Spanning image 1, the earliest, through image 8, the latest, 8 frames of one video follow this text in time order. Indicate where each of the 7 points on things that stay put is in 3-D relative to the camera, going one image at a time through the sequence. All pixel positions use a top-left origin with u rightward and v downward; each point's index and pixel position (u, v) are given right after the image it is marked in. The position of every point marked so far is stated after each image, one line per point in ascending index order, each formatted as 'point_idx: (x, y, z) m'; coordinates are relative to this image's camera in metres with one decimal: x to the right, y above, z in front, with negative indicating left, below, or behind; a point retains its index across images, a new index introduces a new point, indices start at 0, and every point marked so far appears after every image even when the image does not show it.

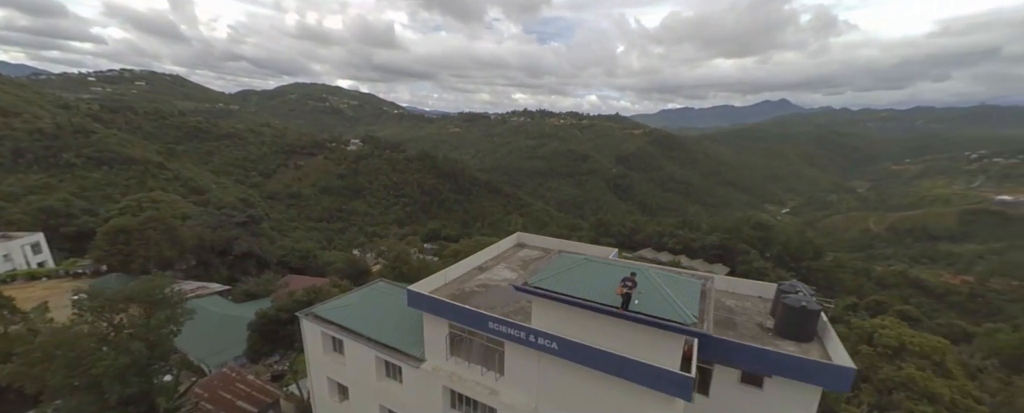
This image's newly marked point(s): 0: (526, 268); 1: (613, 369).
0: (+1.0, -2.2, +17.4) m
1: (+2.7, -3.6, +10.1) m
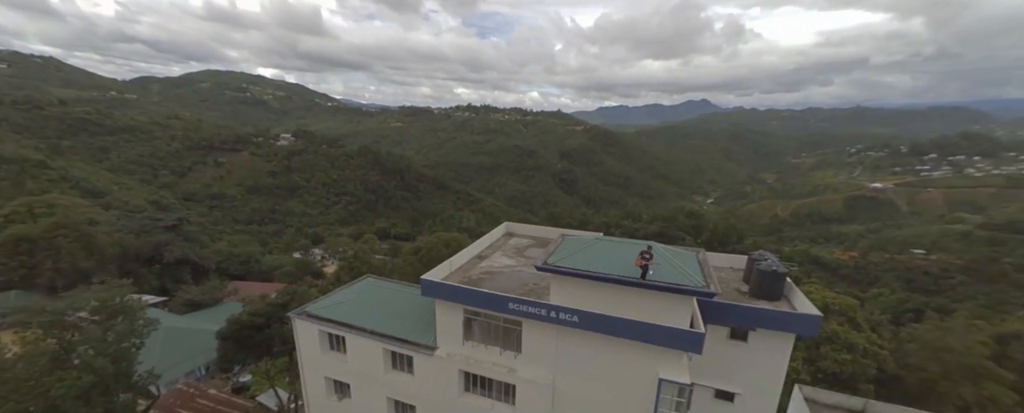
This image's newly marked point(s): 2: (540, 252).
0: (+0.5, -2.1, +18.7) m
1: (+3.3, -3.6, +11.8) m
2: (+1.3, -2.0, +18.8) m
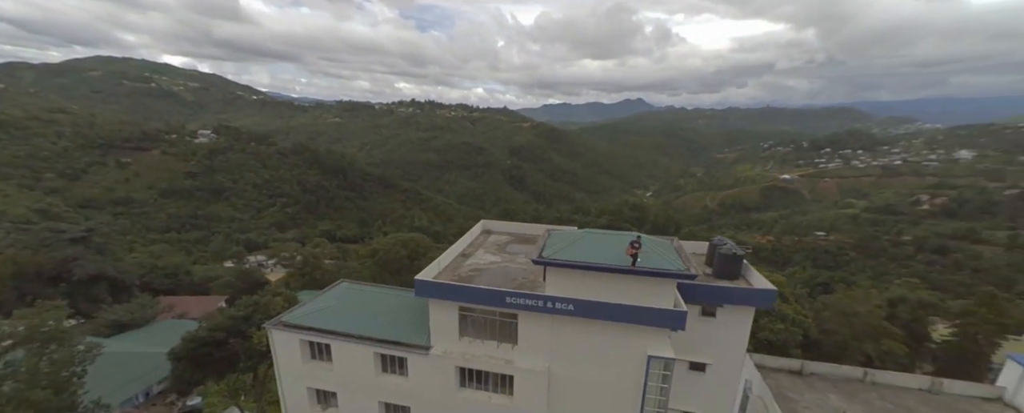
0: (-0.5, -2.1, +19.5) m
1: (+3.4, -3.6, +13.1) m
2: (+0.4, -2.0, +19.7) m
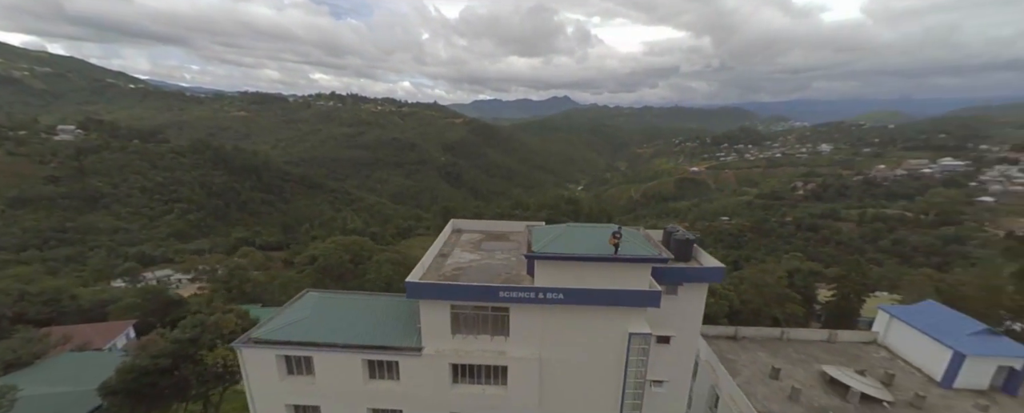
0: (-1.7, -2.2, +20.2) m
1: (+3.4, -3.5, +14.7) m
2: (-0.9, -2.0, +20.6) m
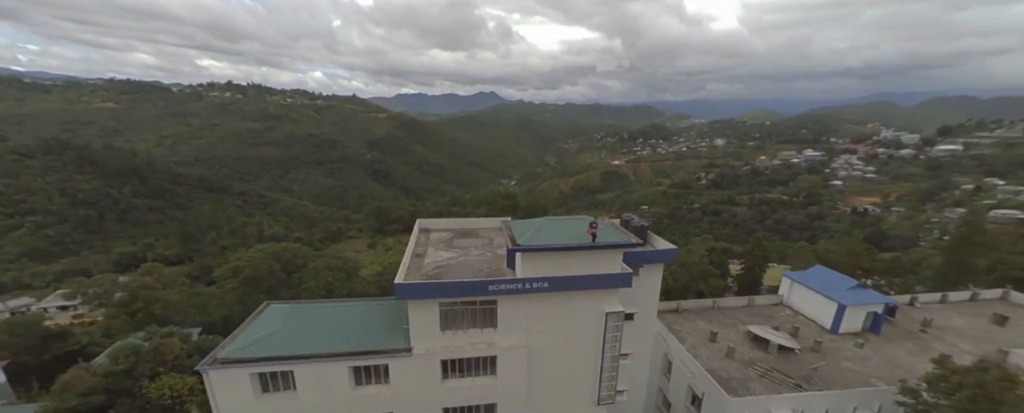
0: (-3.2, -2.1, +20.6) m
1: (+2.9, -3.3, +16.3) m
2: (-2.5, -1.9, +21.2) m
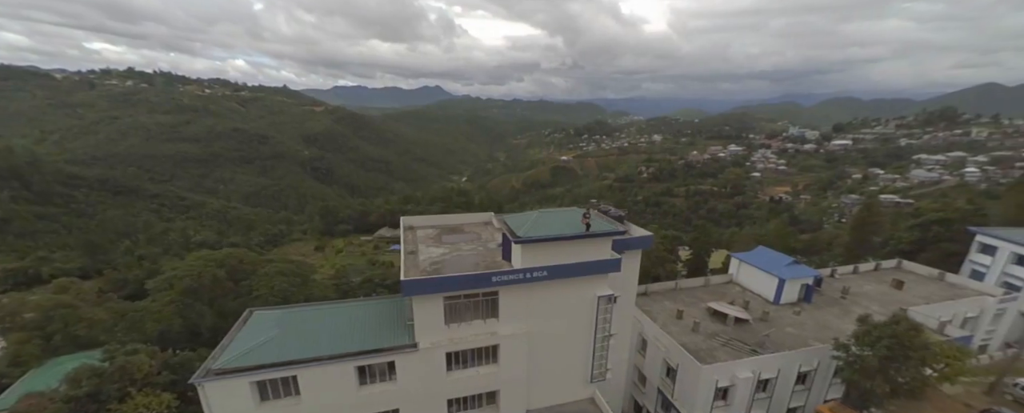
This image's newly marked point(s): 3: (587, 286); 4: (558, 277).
0: (-3.8, -1.9, +20.9) m
1: (+3.0, -3.0, +17.6) m
2: (-3.2, -1.7, +21.6) m
3: (+3.5, -3.8, +18.3) m
4: (+2.1, -3.2, +17.4) m
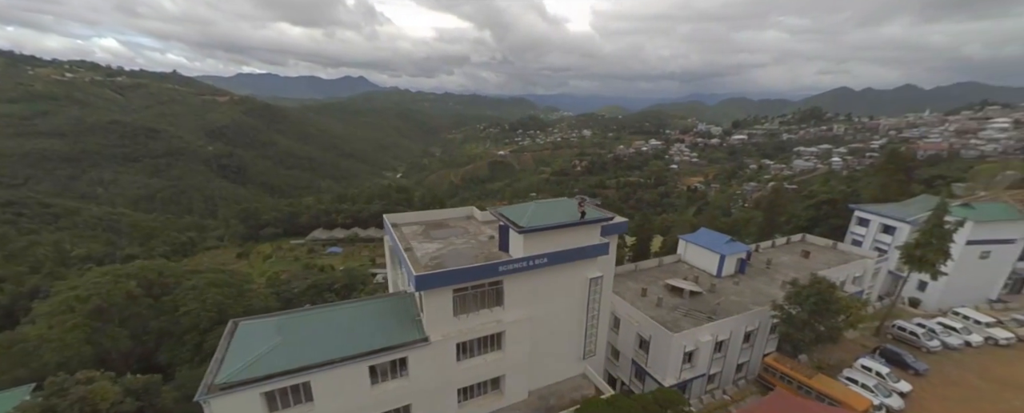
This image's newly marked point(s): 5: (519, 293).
0: (-4.3, -1.7, +21.0) m
1: (+3.0, -2.6, +19.0) m
2: (-3.8, -1.4, +21.7) m
3: (+3.4, -3.4, +19.8) m
4: (+2.1, -2.8, +18.7) m
5: (+0.3, -4.1, +18.5) m
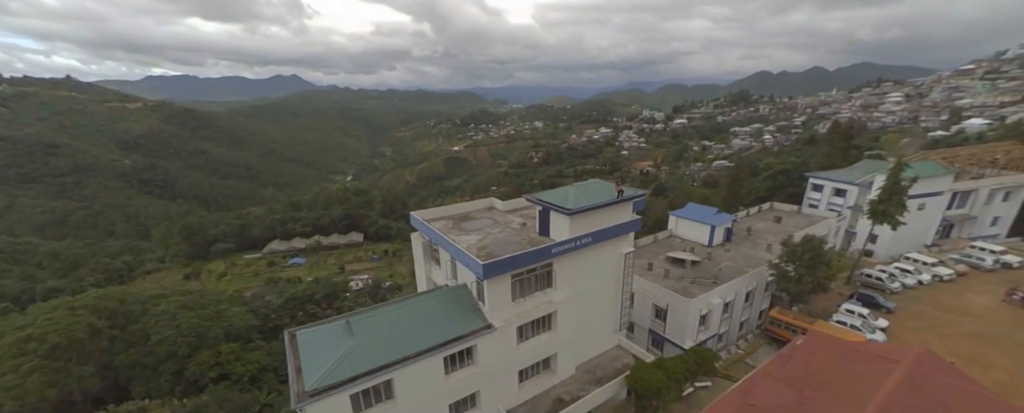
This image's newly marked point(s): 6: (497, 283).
0: (-2.5, -1.3, +21.0) m
1: (+5.0, -1.6, +20.0) m
2: (-2.2, -1.0, +21.7) m
3: (+5.4, -2.4, +20.8) m
4: (+4.3, -1.9, +19.6) m
5: (+2.6, -3.3, +19.2) m
6: (-0.6, -3.3, +16.8) m
